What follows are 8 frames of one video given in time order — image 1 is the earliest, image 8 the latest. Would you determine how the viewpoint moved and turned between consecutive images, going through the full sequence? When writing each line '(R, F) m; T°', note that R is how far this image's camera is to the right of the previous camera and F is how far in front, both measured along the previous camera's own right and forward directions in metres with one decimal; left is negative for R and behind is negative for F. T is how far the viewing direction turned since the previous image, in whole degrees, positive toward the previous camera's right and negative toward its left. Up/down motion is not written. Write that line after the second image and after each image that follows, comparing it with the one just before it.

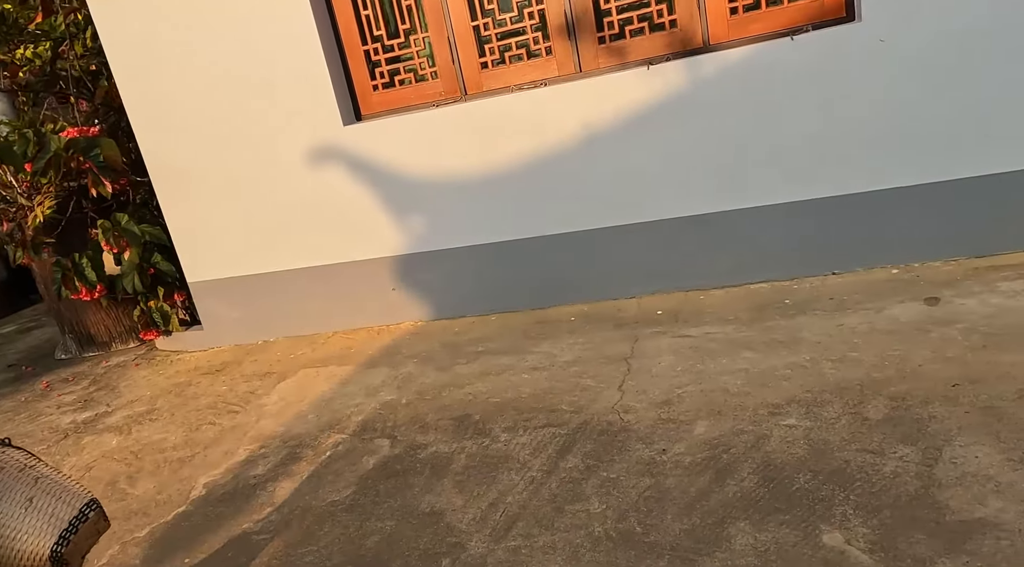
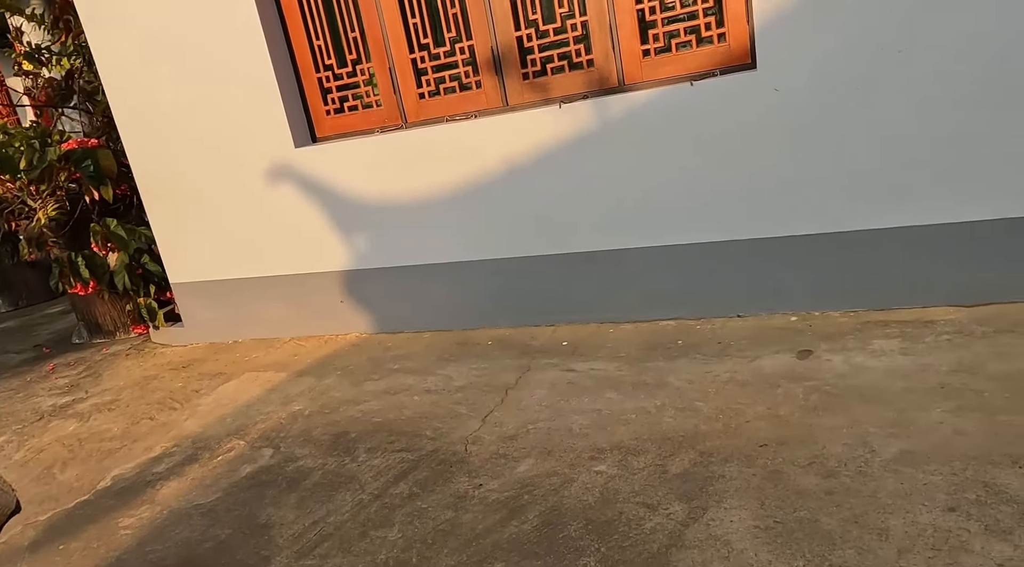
(+0.6, -0.1) m; -6°
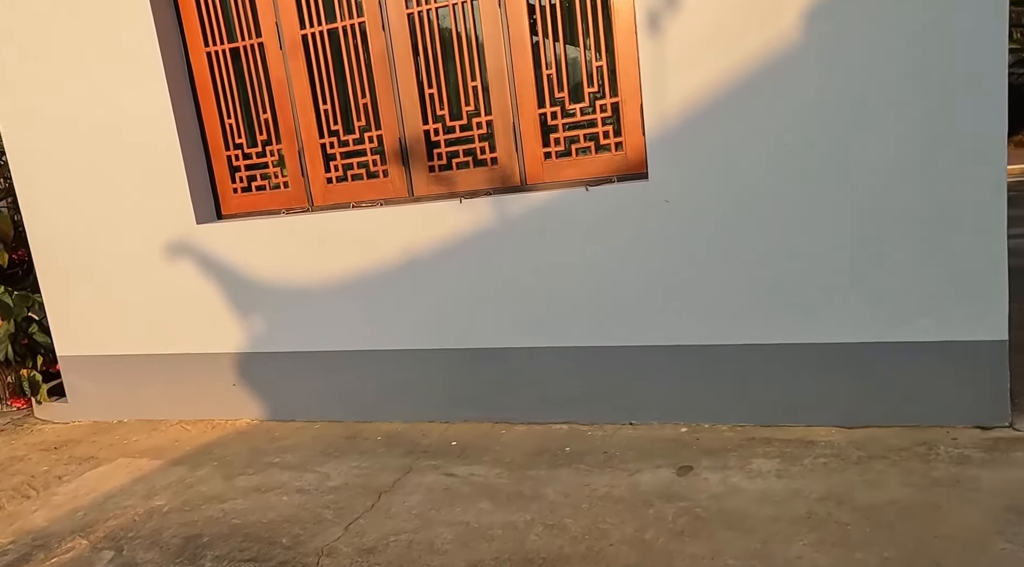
(+0.2, +0.1) m; +3°
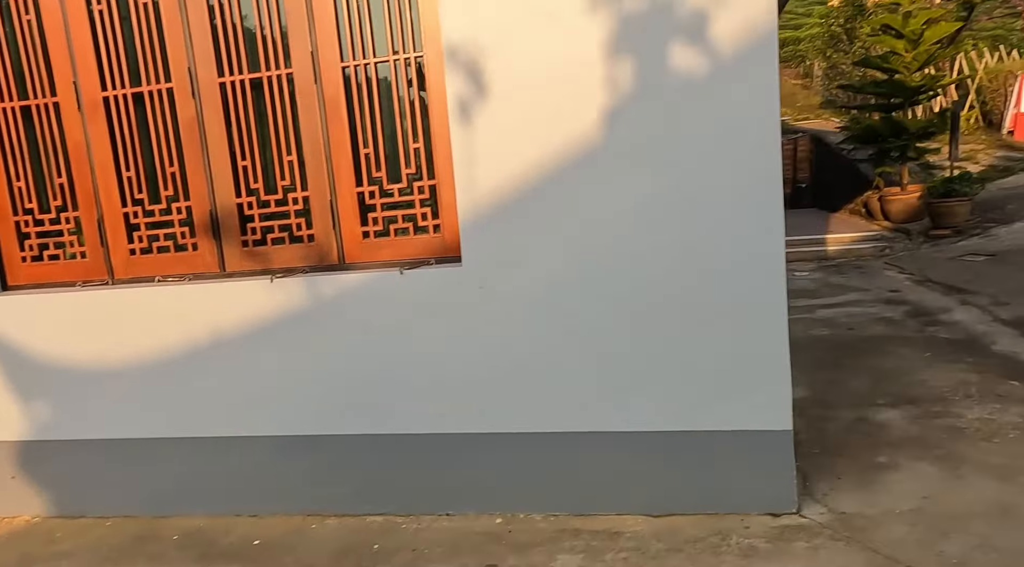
(+0.2, 0.0) m; +9°
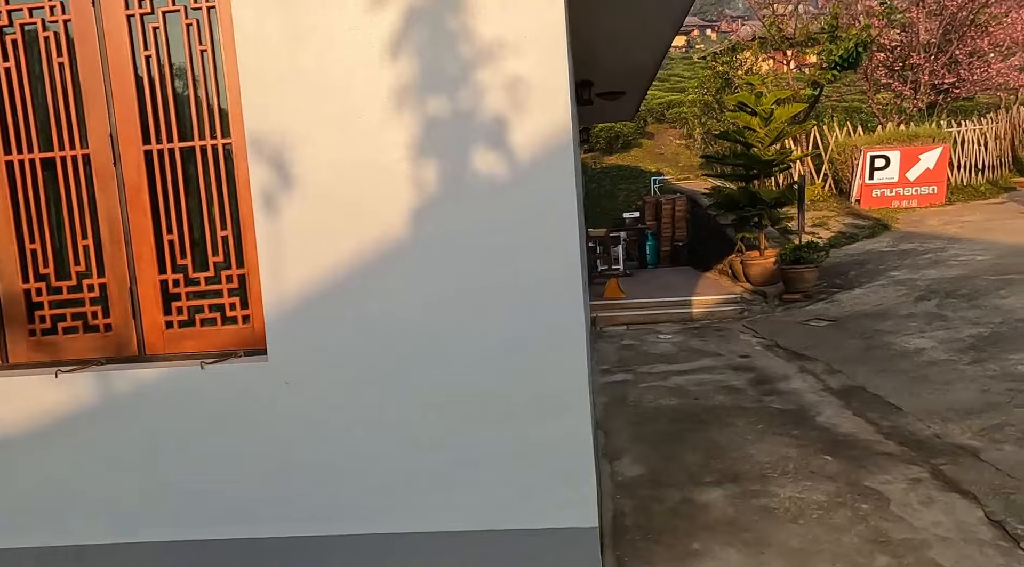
(+0.3, 0.0) m; +8°
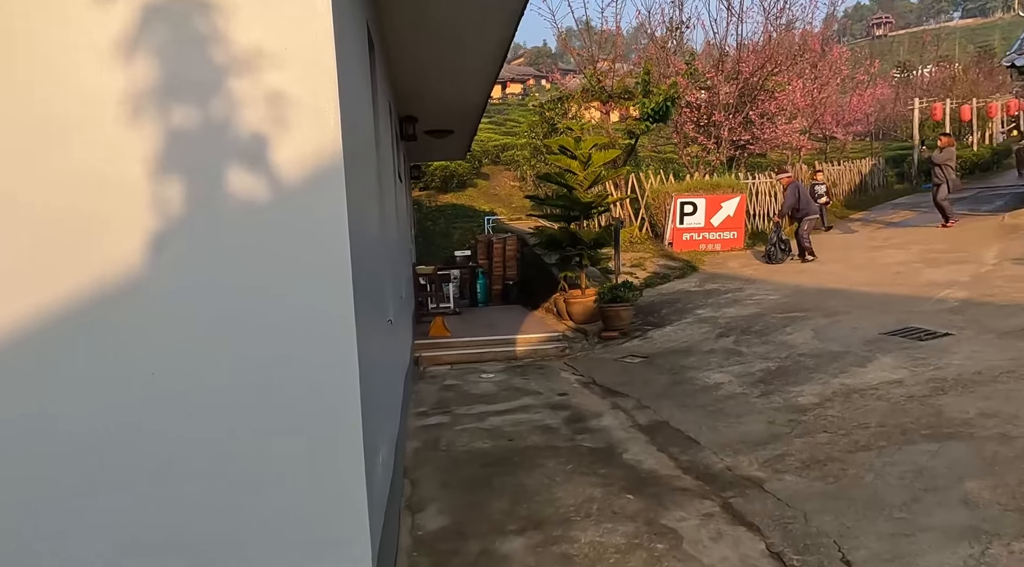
(+0.2, +0.2) m; +13°
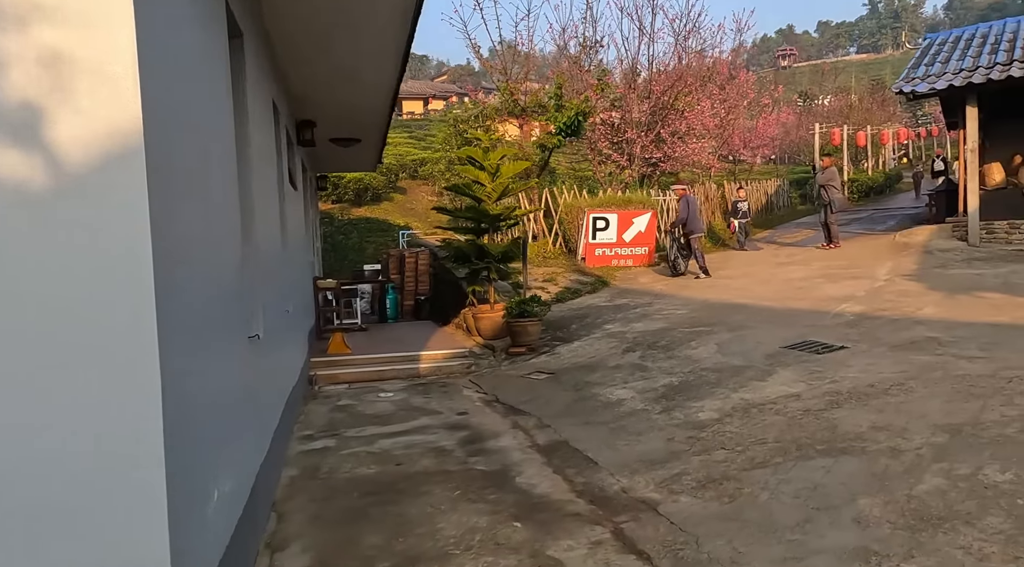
(+0.2, +0.3) m; +6°
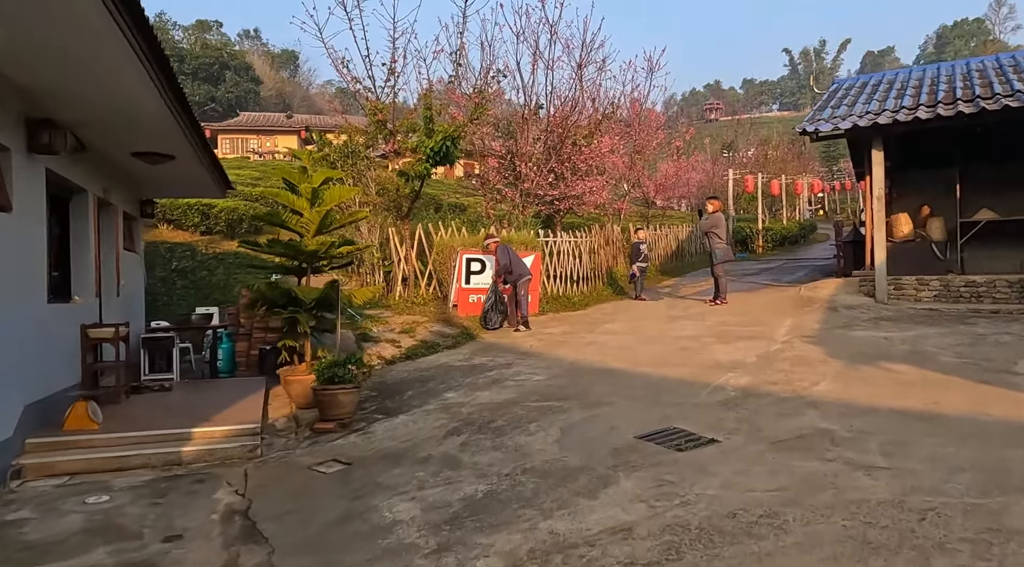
(+1.2, +1.7) m; +5°
